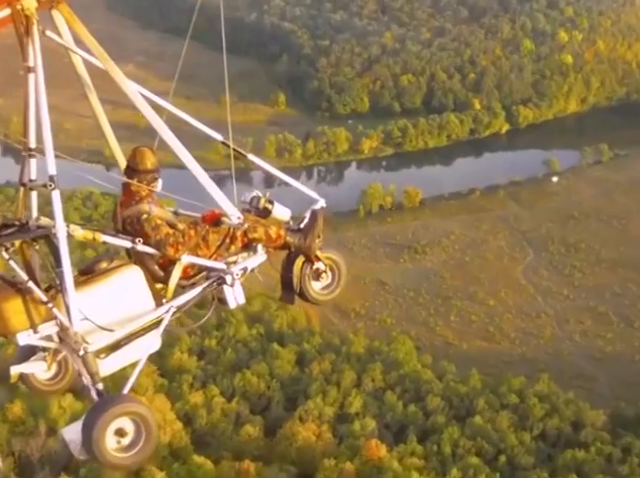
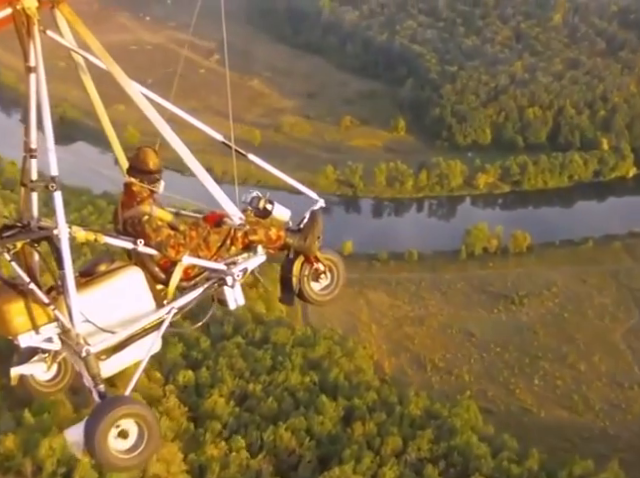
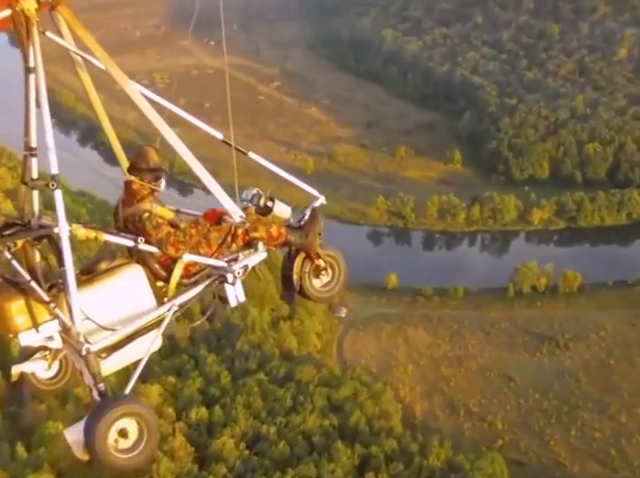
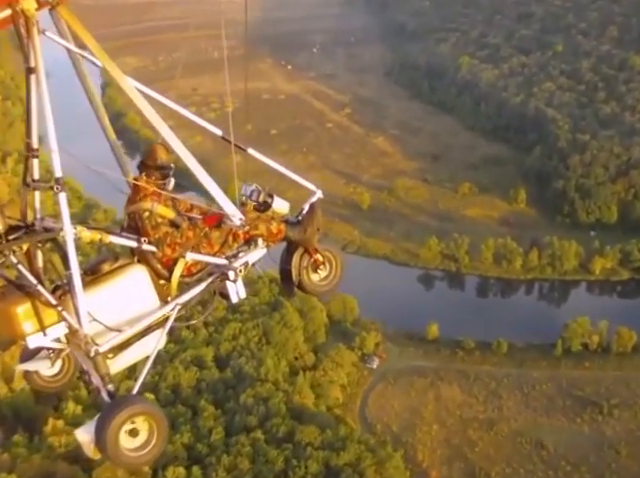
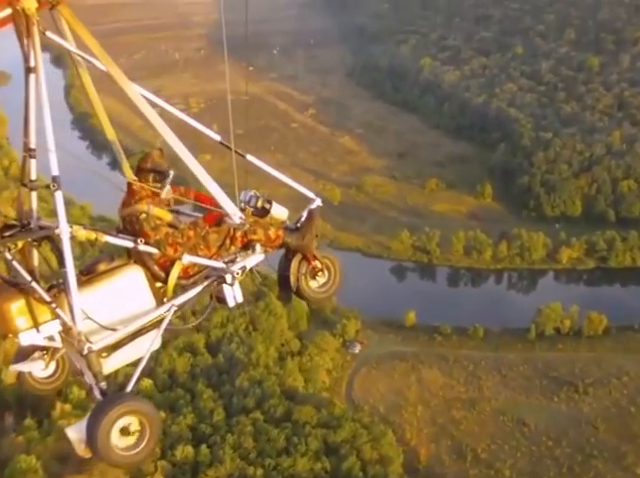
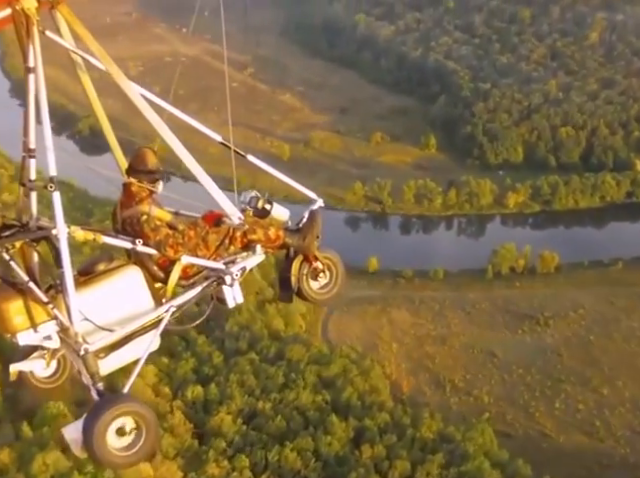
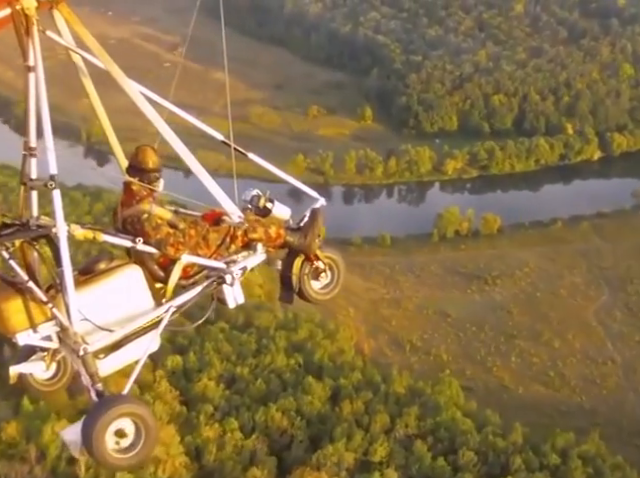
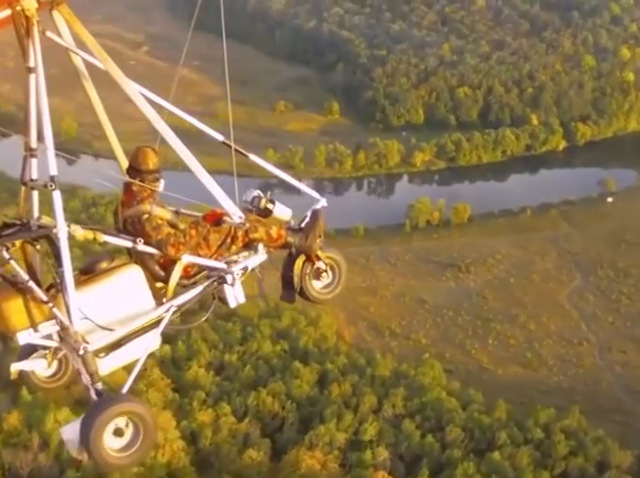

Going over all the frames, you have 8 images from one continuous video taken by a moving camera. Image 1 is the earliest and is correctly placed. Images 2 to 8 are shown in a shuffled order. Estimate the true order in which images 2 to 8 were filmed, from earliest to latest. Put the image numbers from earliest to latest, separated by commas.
8, 7, 2, 6, 3, 5, 4
